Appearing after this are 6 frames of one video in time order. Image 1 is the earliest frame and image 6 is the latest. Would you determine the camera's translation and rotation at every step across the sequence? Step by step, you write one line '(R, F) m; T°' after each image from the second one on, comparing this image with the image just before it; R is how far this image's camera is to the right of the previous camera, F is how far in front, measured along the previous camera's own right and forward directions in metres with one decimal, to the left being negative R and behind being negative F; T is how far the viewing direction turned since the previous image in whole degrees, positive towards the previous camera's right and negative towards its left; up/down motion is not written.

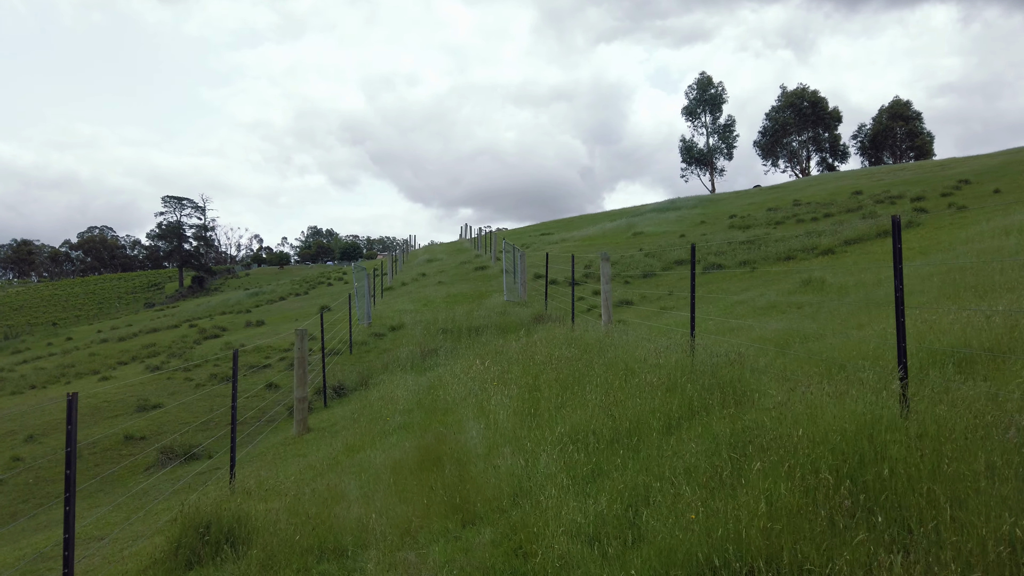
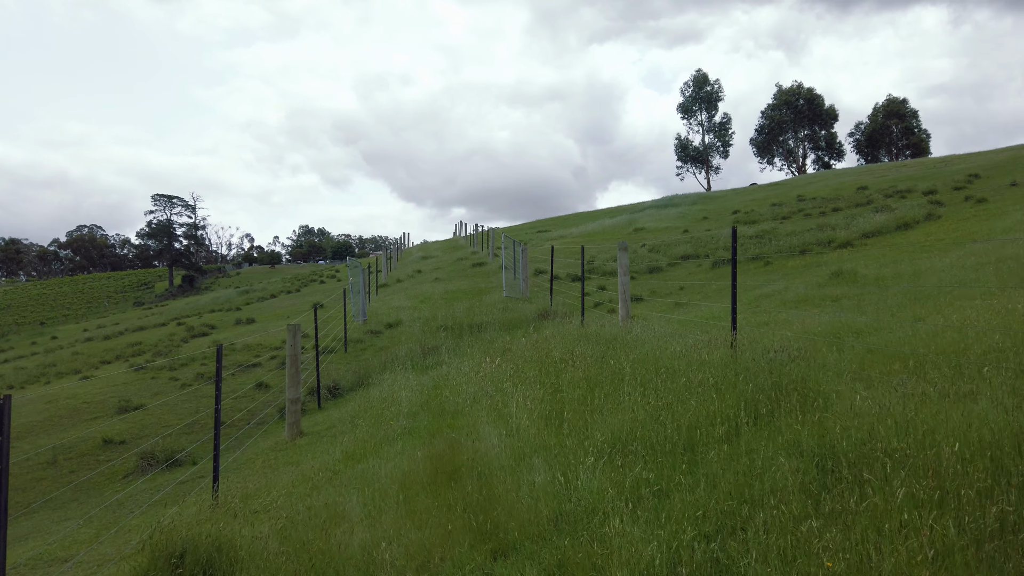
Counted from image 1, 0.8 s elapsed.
(-0.2, +0.8) m; +1°
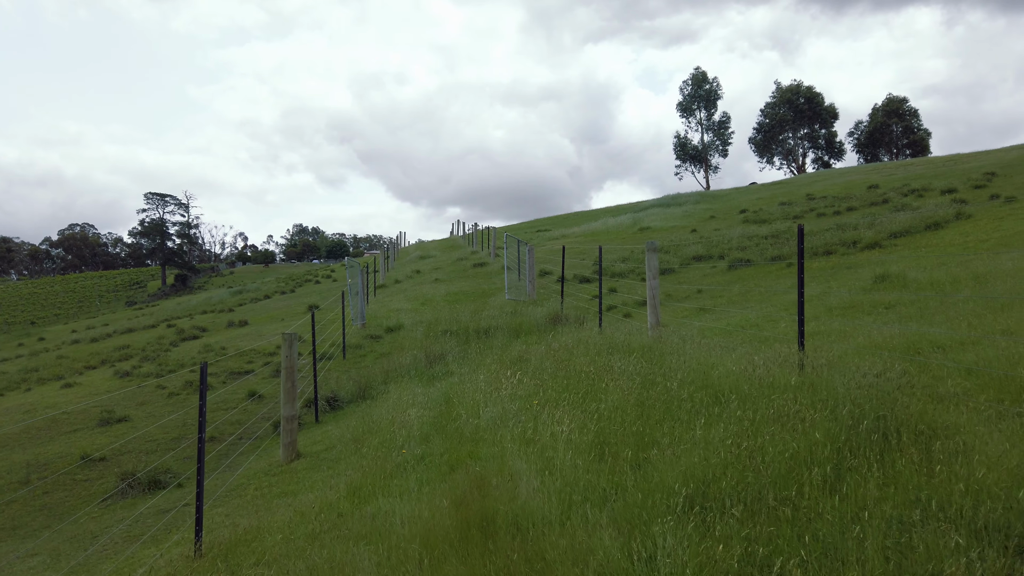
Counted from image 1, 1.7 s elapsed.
(-0.3, +0.9) m; 0°
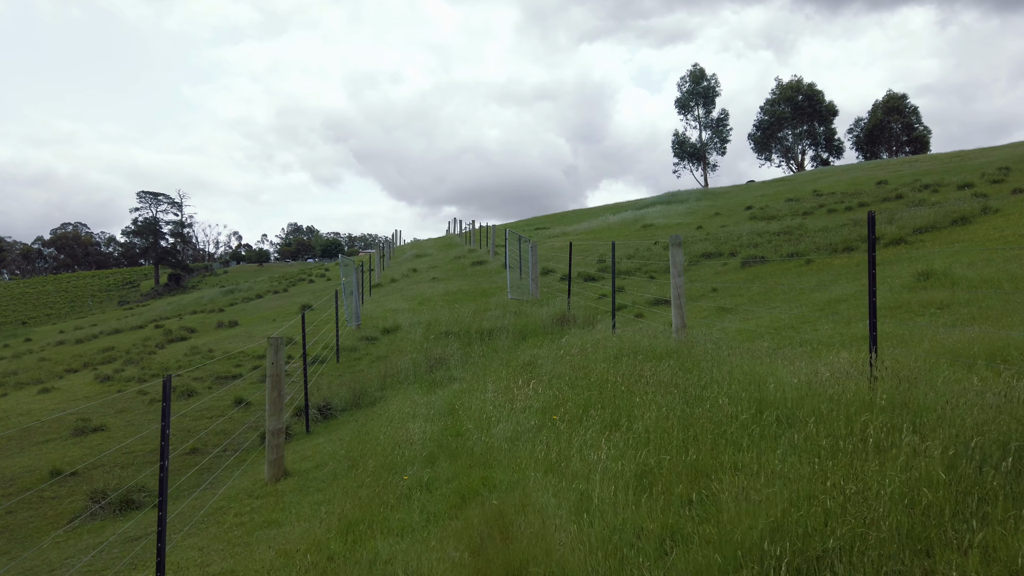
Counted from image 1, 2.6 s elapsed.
(-0.2, +0.8) m; 0°
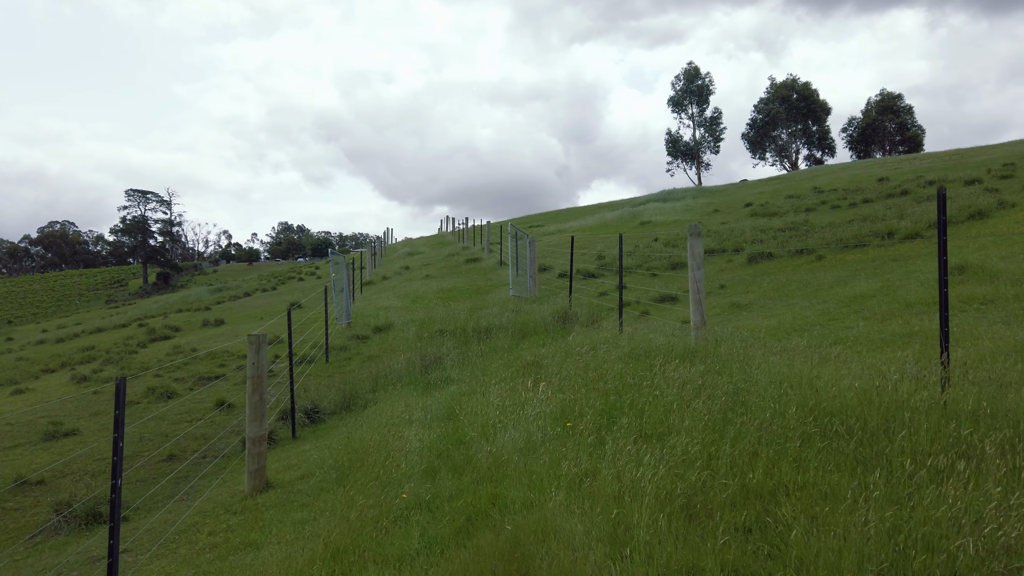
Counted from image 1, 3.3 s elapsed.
(-0.1, +0.6) m; +1°
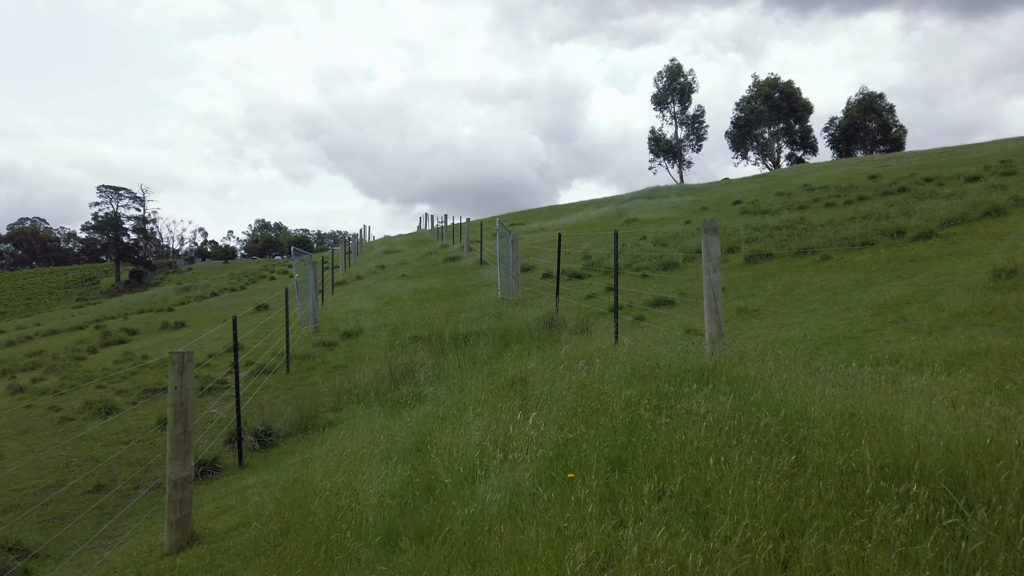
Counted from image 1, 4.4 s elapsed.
(0.0, +1.1) m; +2°
